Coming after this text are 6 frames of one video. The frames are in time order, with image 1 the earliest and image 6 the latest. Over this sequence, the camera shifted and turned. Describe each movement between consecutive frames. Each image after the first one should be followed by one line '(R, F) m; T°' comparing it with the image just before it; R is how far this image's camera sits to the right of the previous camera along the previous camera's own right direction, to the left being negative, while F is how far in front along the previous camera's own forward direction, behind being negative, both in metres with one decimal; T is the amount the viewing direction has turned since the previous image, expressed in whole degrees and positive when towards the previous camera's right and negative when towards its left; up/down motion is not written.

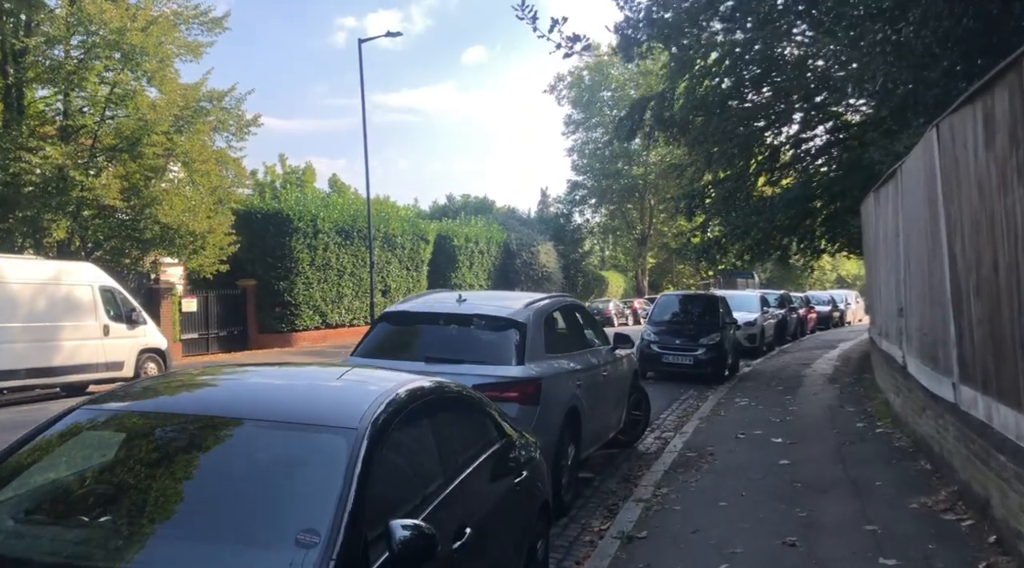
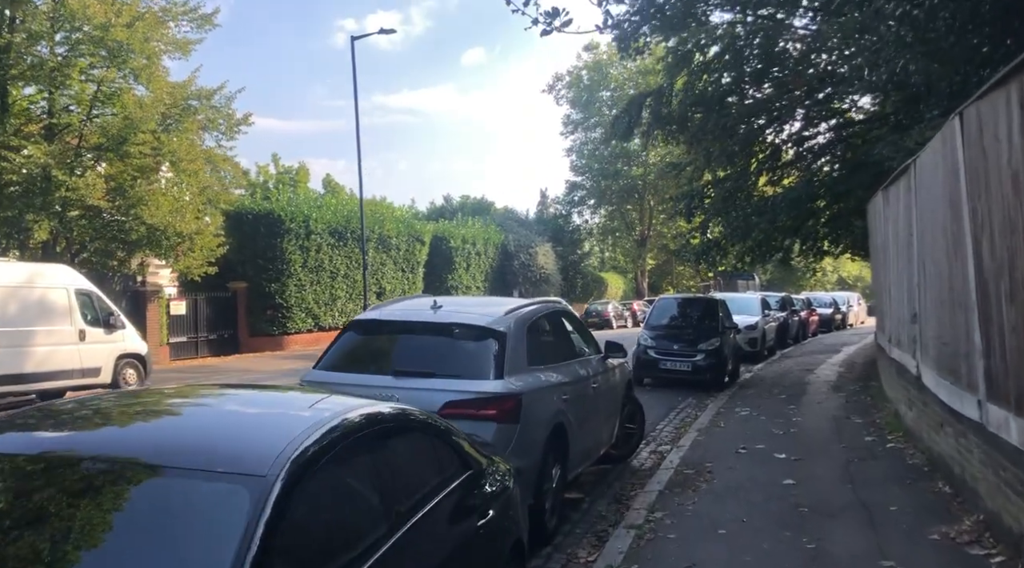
(+0.2, +0.5) m; 0°
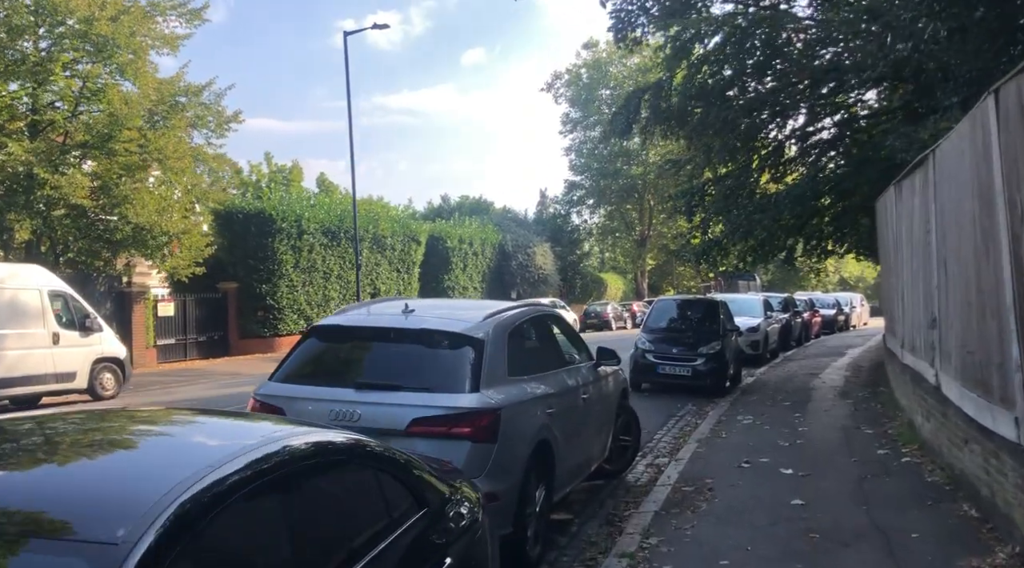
(+0.2, +0.6) m; 0°
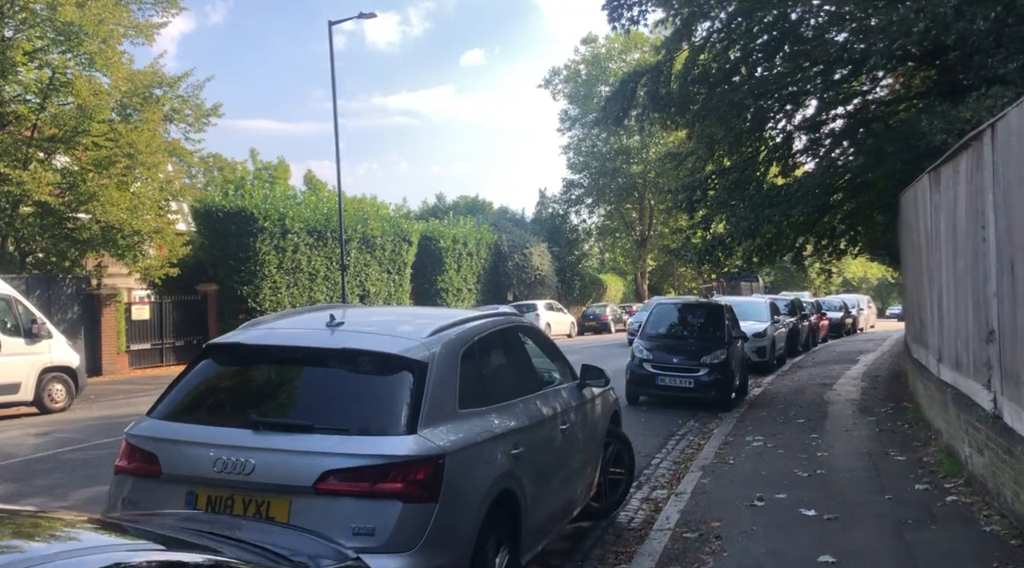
(+0.3, +1.2) m; 0°
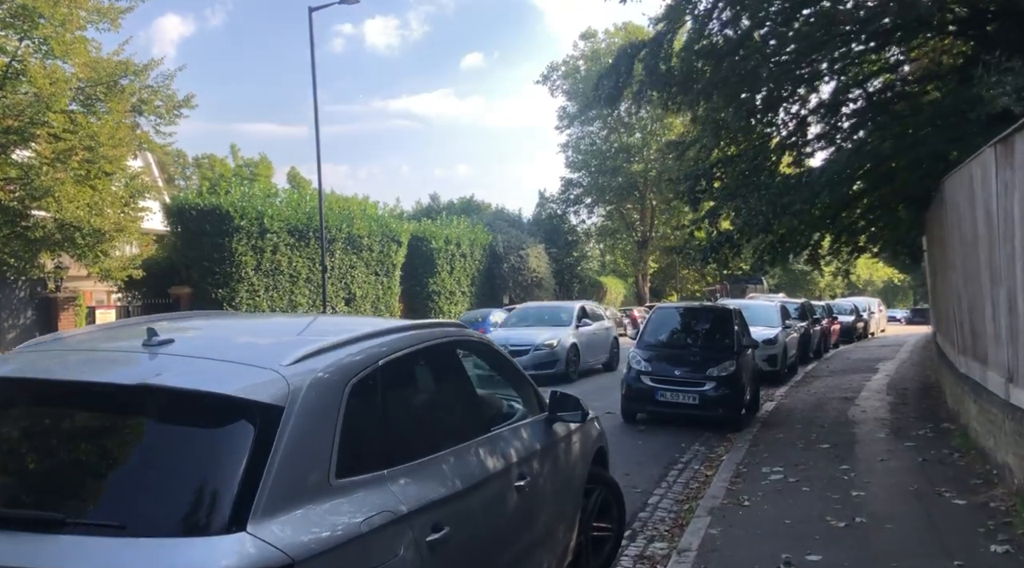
(+0.3, +1.5) m; 0°
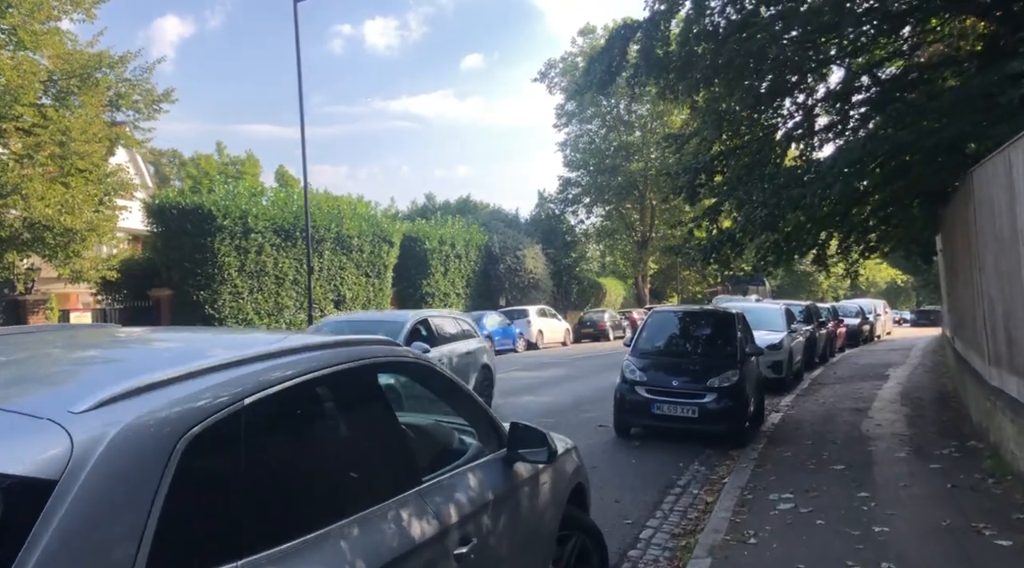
(+0.2, +0.9) m; 0°
